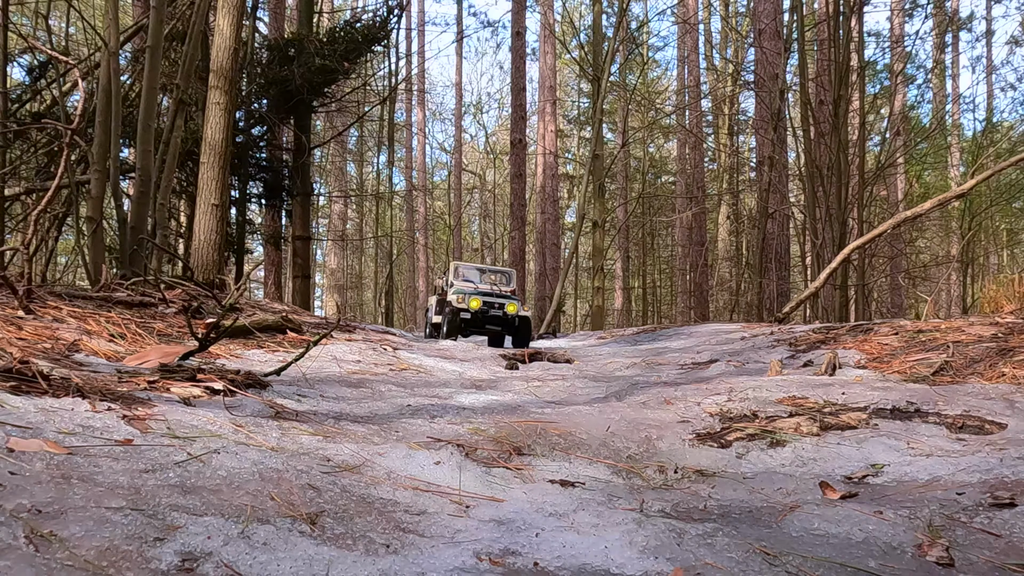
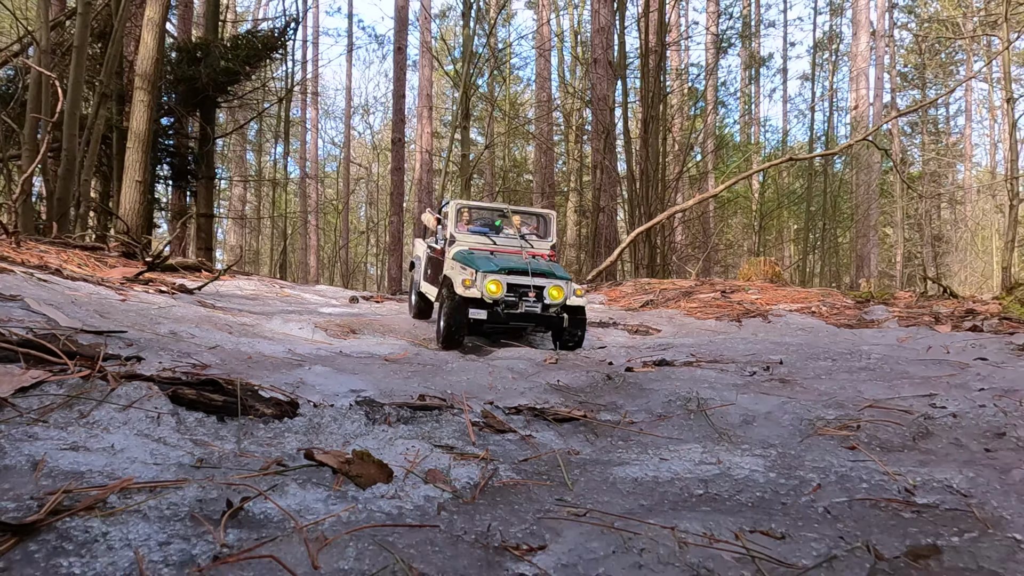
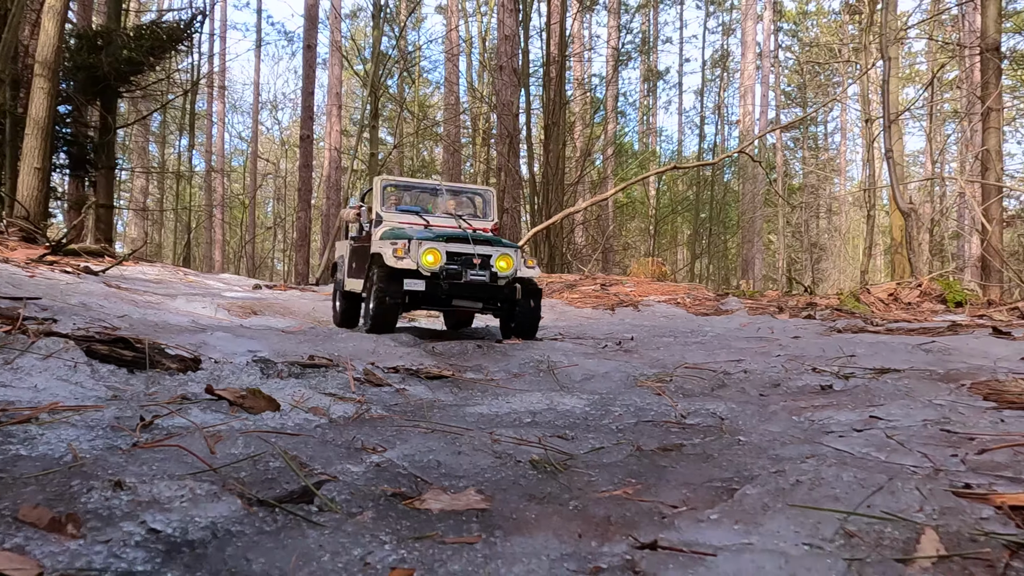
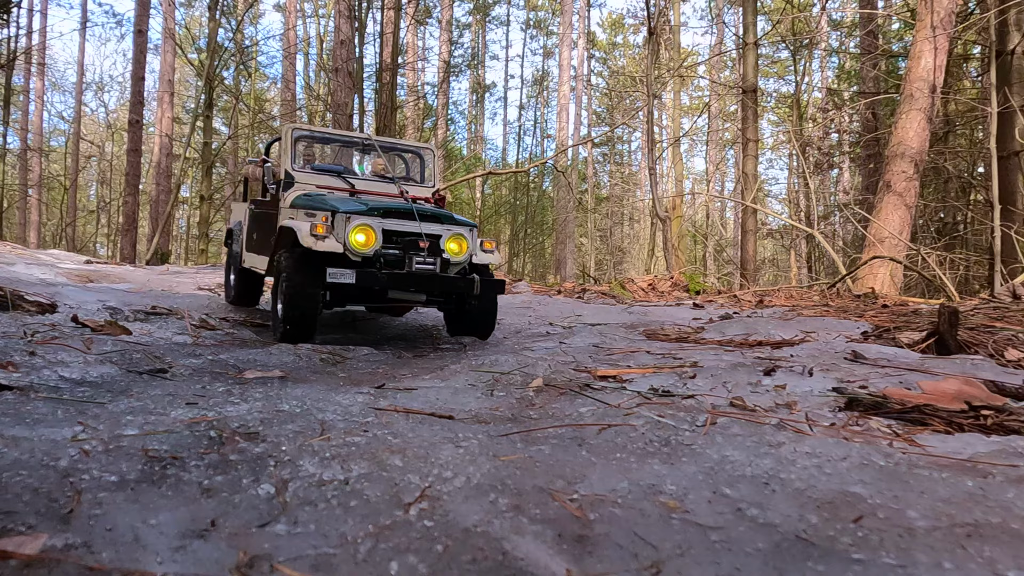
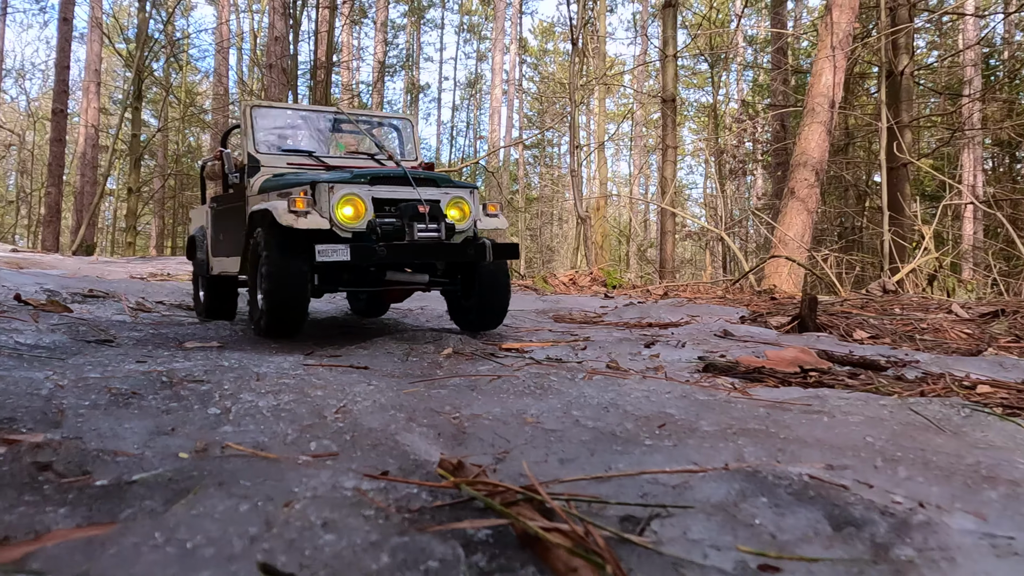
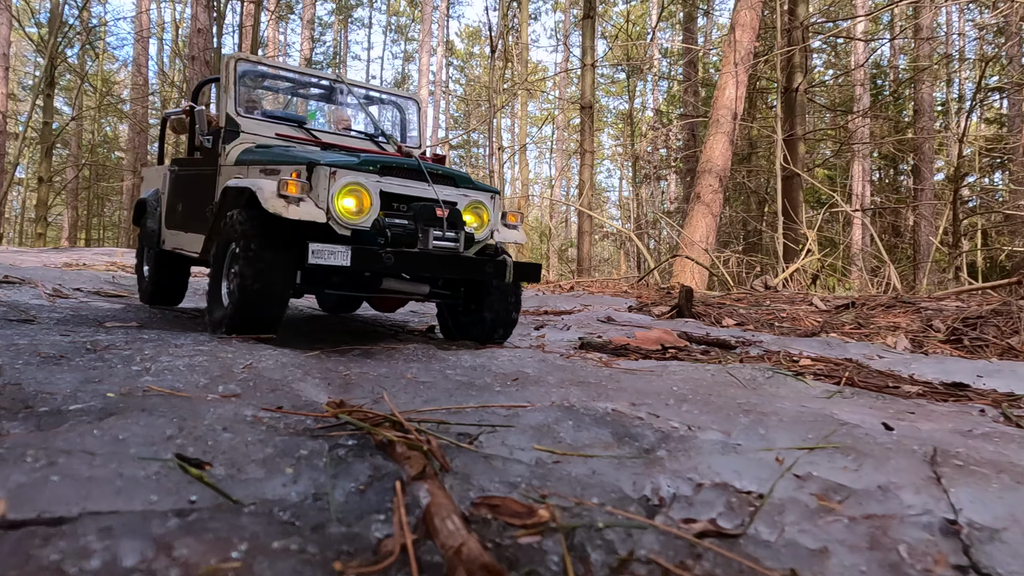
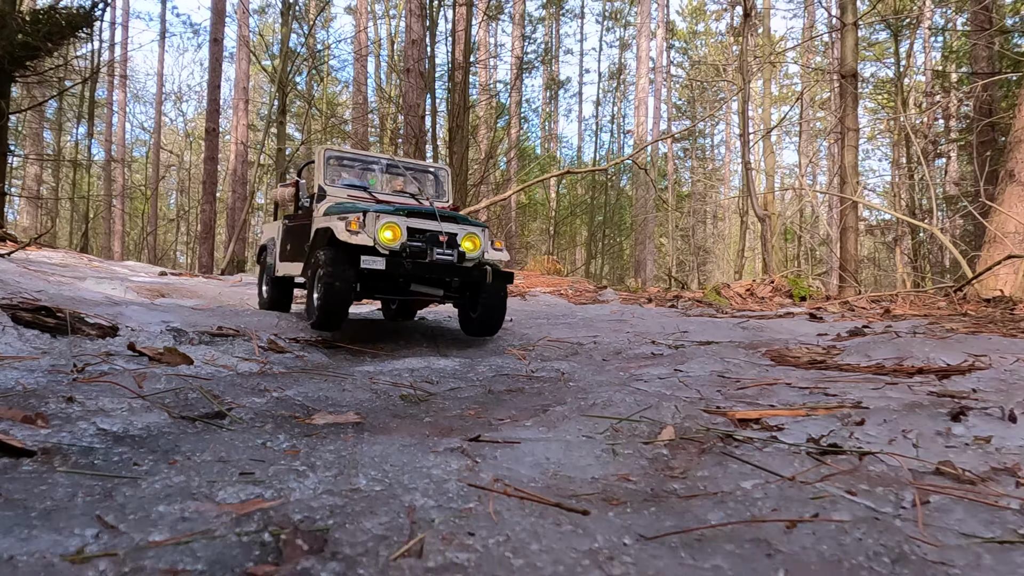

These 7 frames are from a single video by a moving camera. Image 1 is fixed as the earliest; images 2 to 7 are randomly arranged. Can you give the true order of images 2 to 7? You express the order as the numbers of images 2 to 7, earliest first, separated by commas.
2, 3, 7, 4, 5, 6
